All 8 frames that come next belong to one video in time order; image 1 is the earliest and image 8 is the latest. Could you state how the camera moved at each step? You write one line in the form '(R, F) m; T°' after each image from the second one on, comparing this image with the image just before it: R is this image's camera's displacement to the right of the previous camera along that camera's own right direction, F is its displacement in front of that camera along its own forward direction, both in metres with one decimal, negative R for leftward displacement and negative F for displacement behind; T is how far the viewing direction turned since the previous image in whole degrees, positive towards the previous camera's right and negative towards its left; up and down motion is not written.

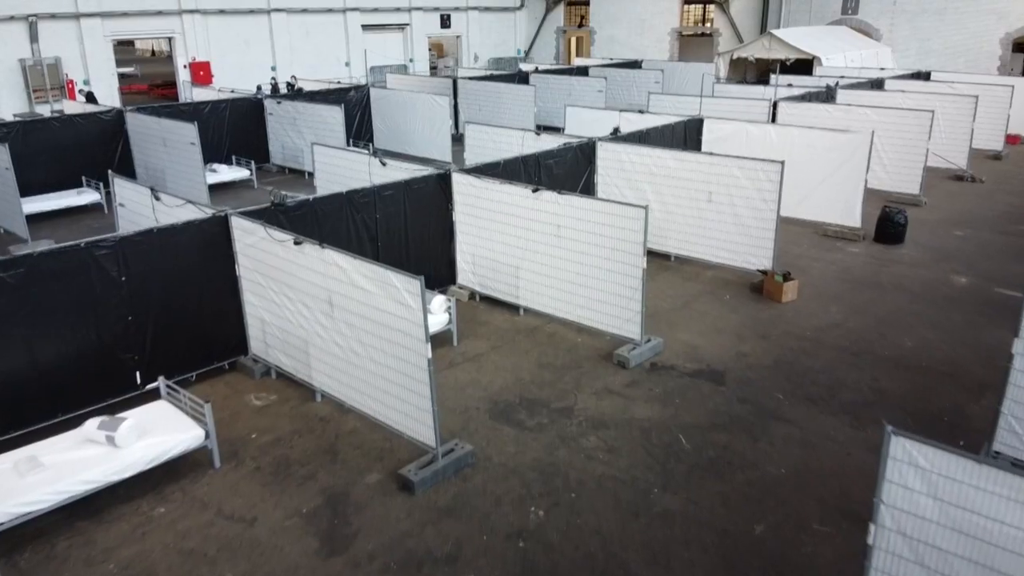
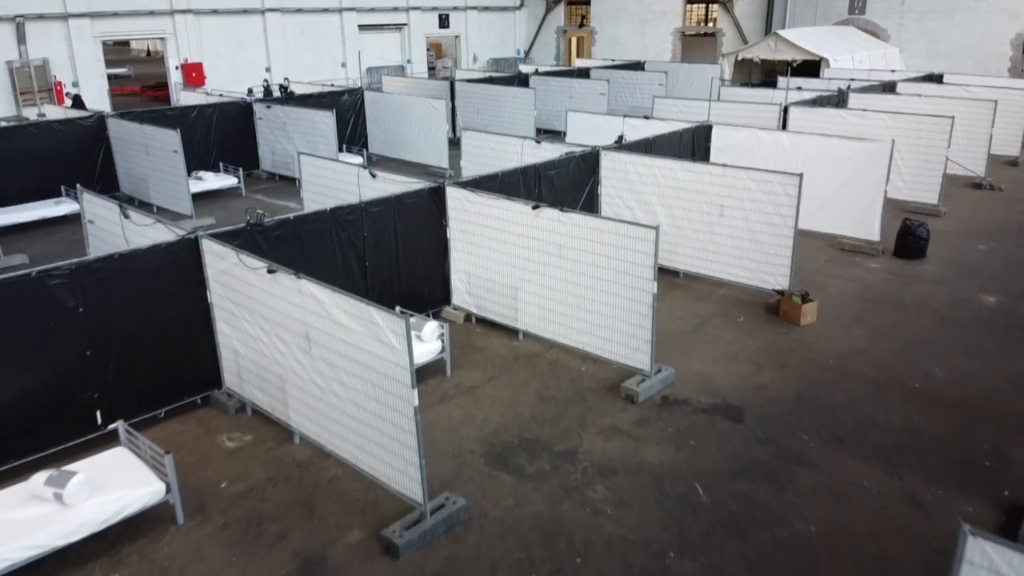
(0.0, +0.7) m; 0°
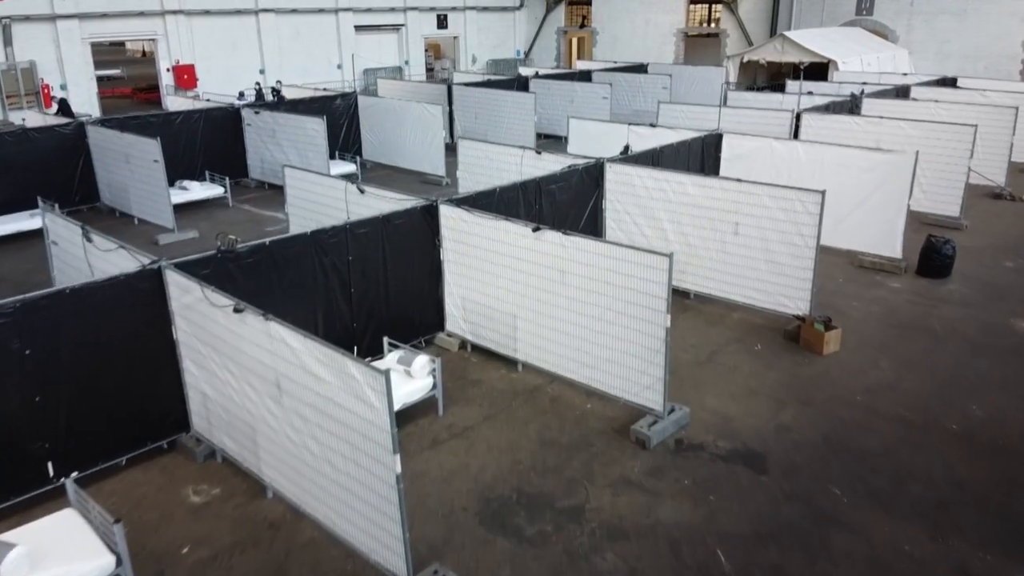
(0.0, +0.7) m; 0°
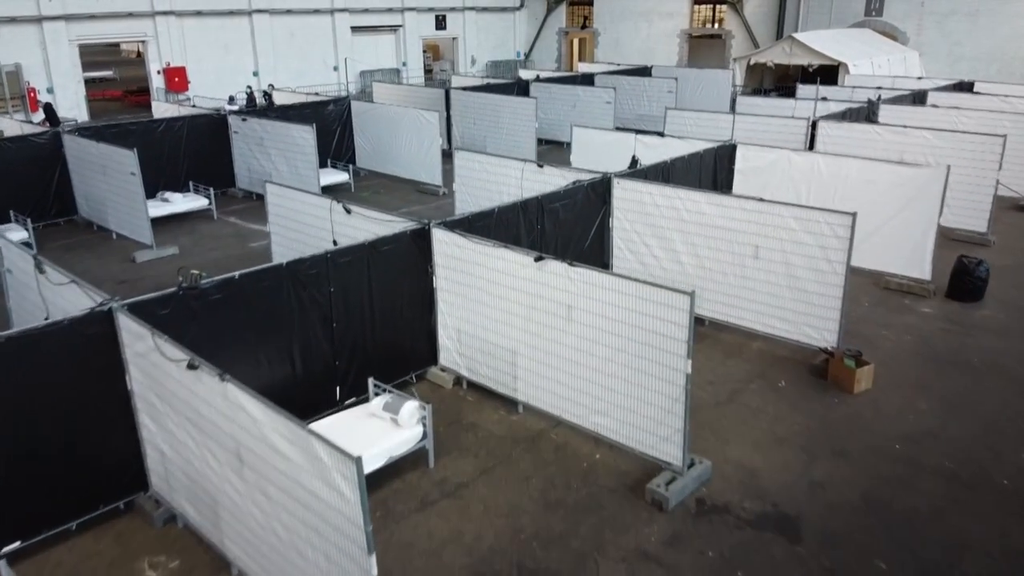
(0.0, +0.8) m; 0°
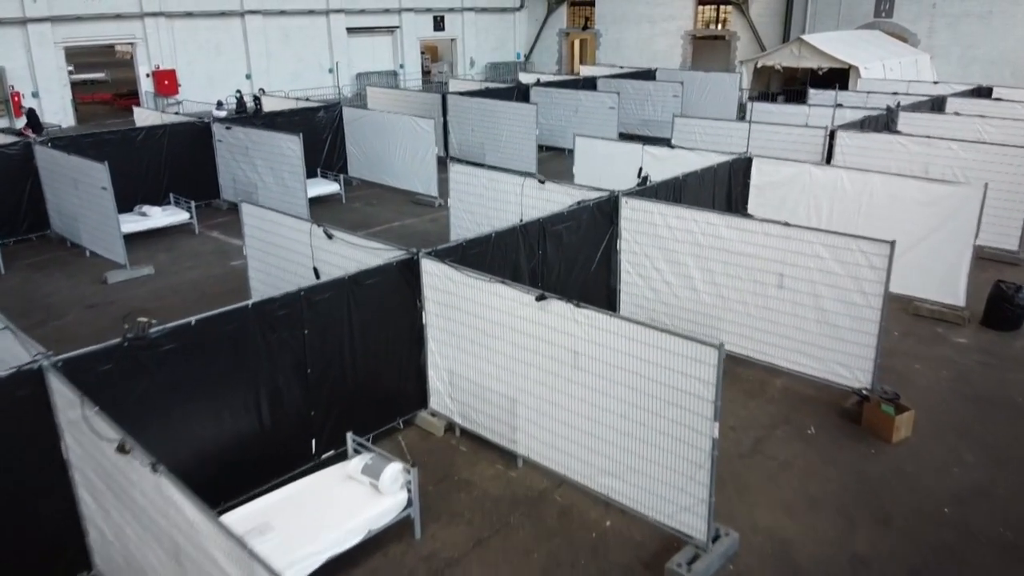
(0.0, +0.9) m; 0°
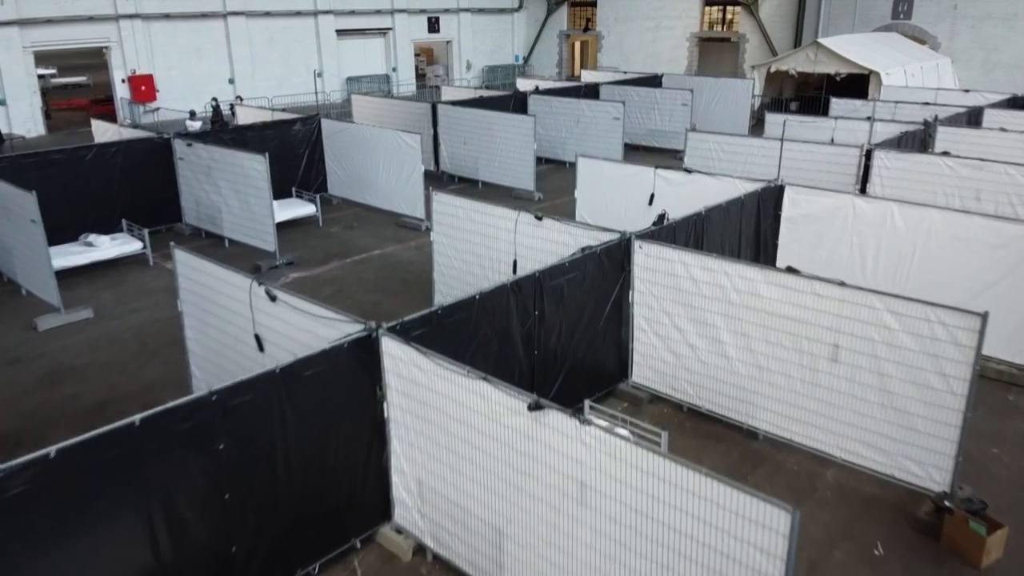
(+0.1, +1.6) m; 0°
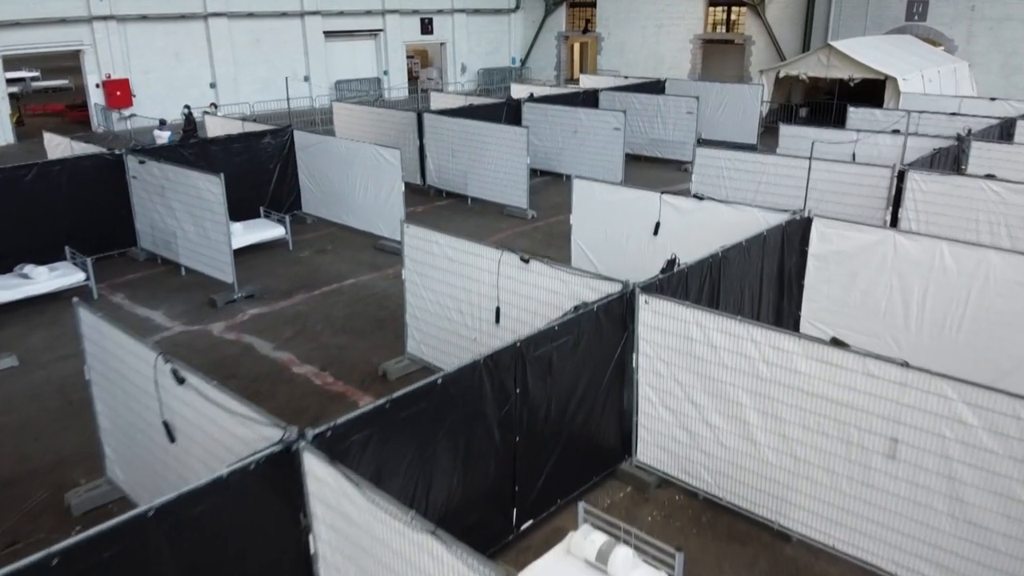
(+0.2, +1.4) m; 0°
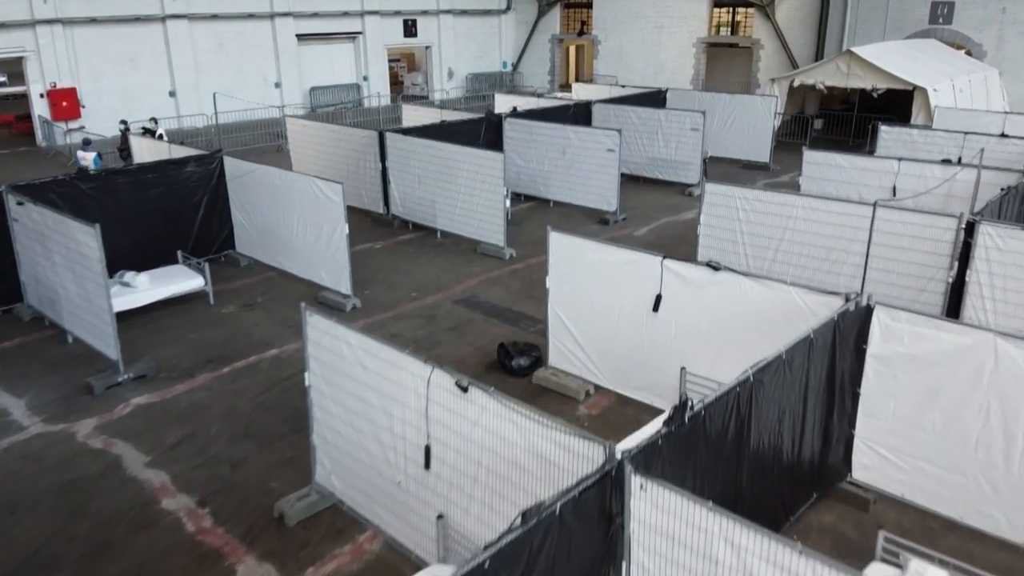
(+0.5, +2.4) m; 0°
